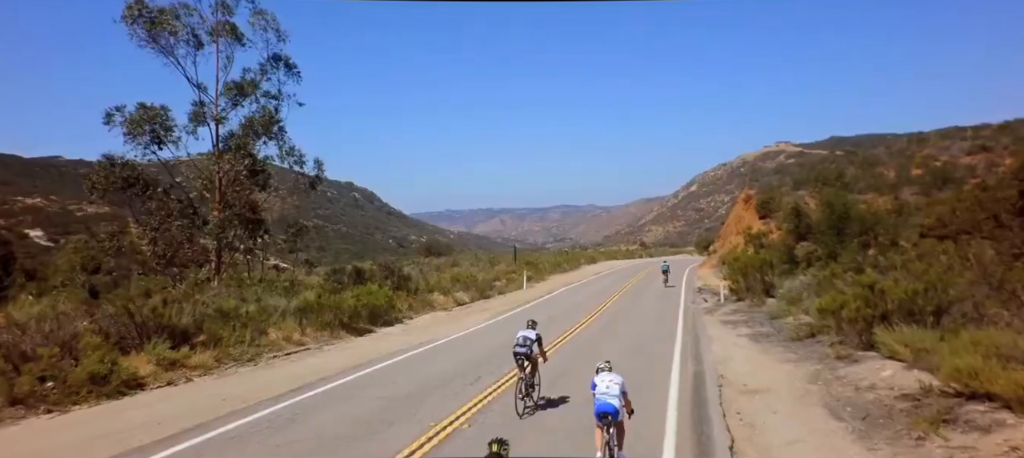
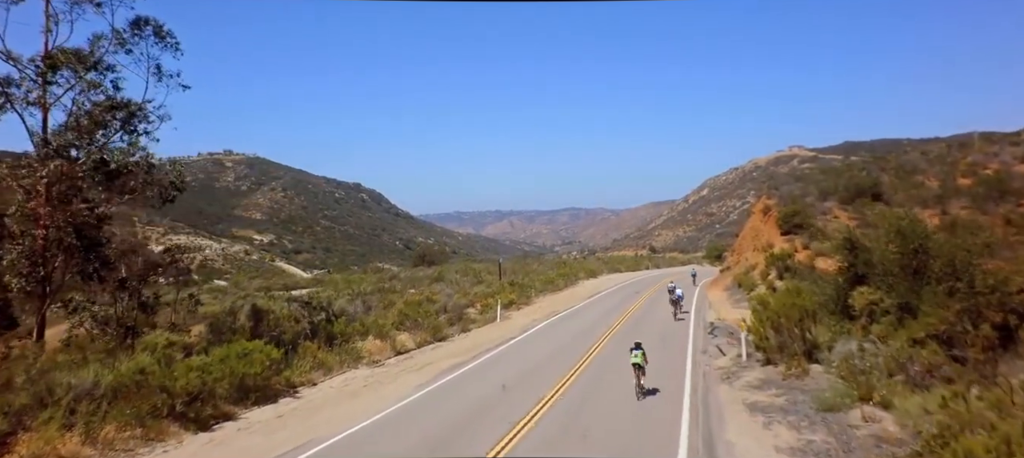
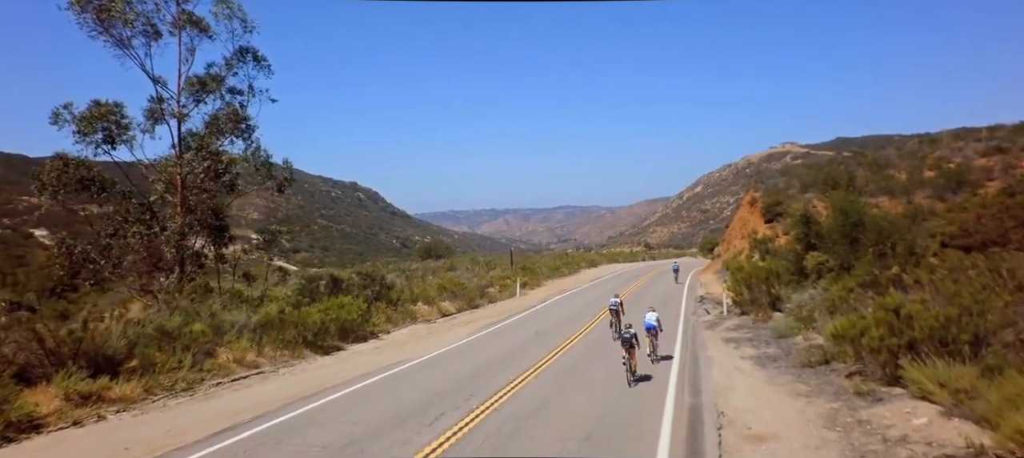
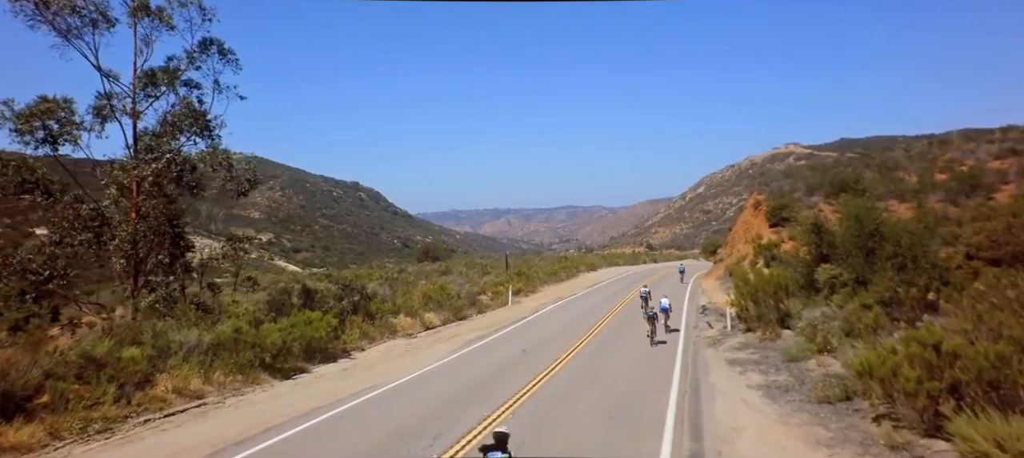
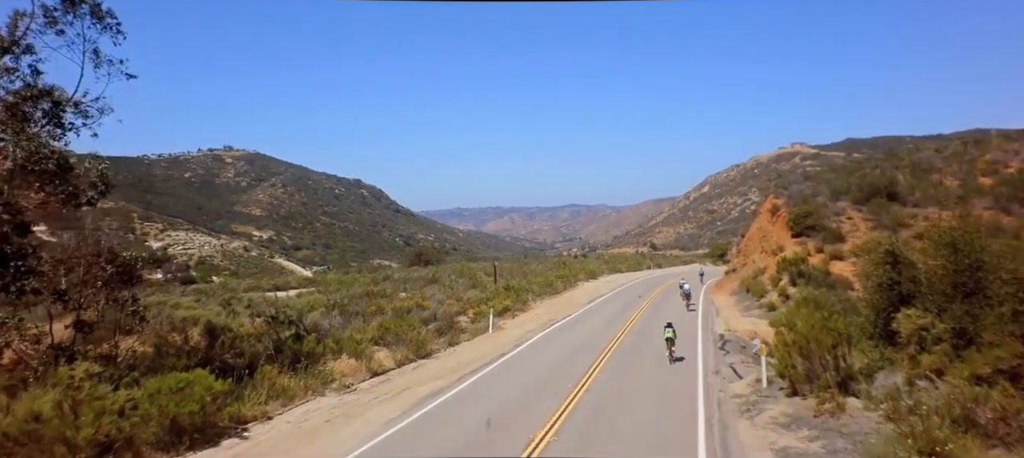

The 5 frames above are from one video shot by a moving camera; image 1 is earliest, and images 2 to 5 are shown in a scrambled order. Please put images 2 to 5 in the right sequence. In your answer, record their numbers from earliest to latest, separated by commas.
3, 4, 2, 5
